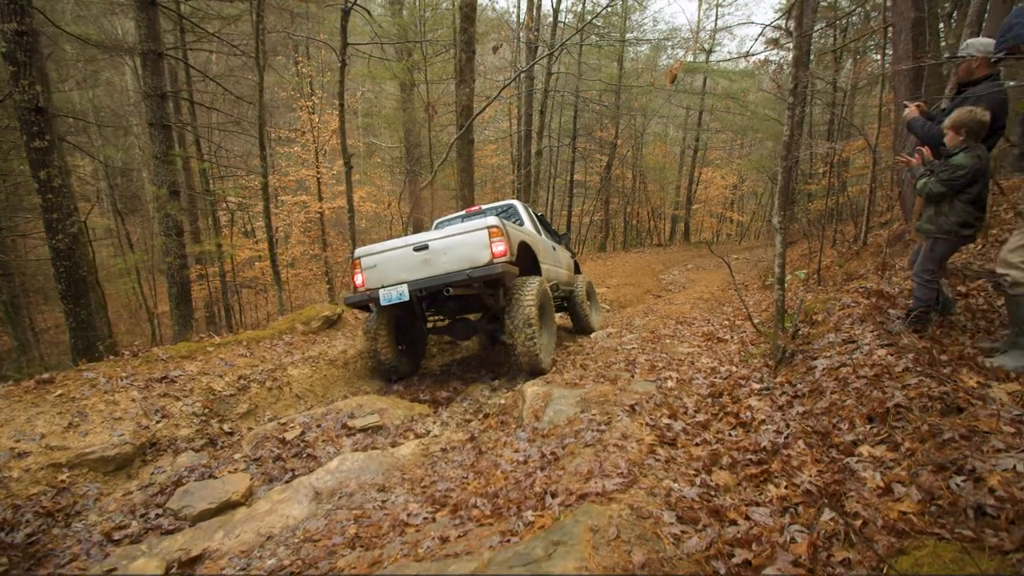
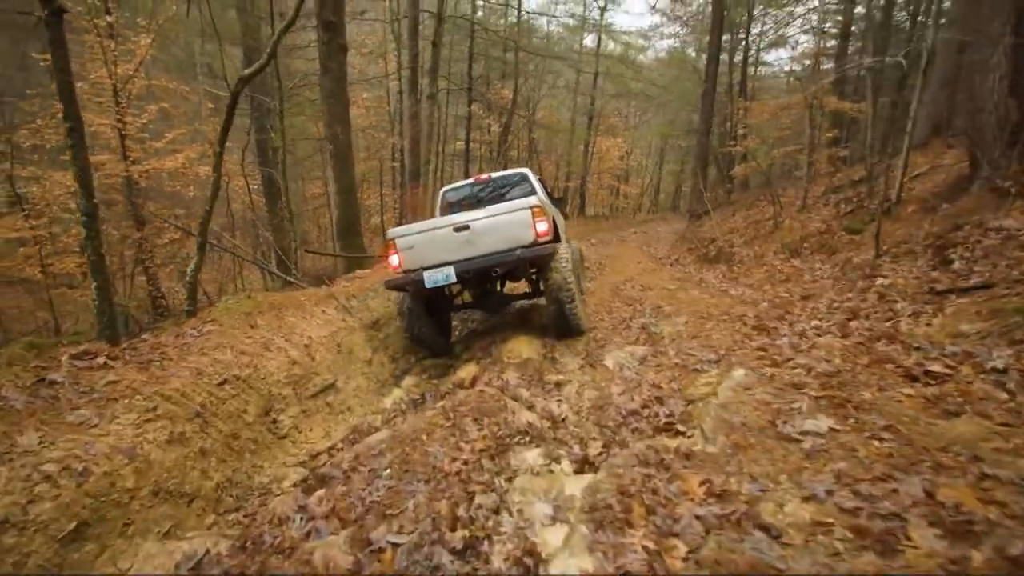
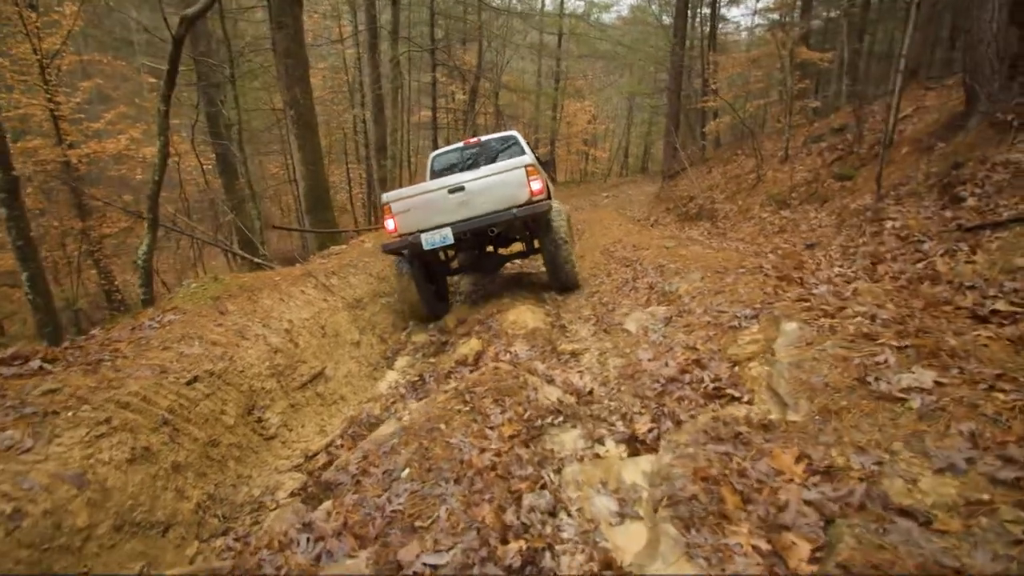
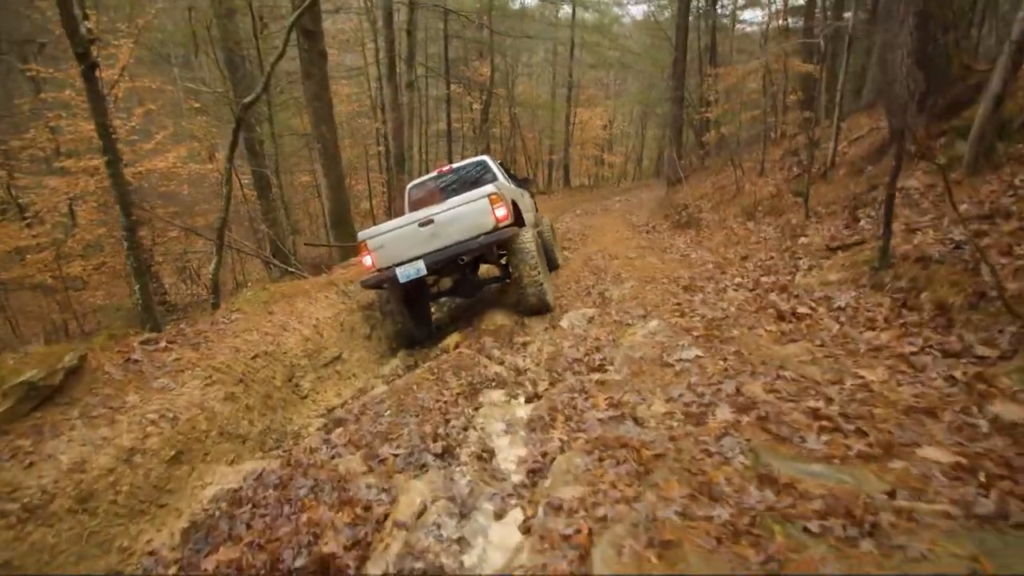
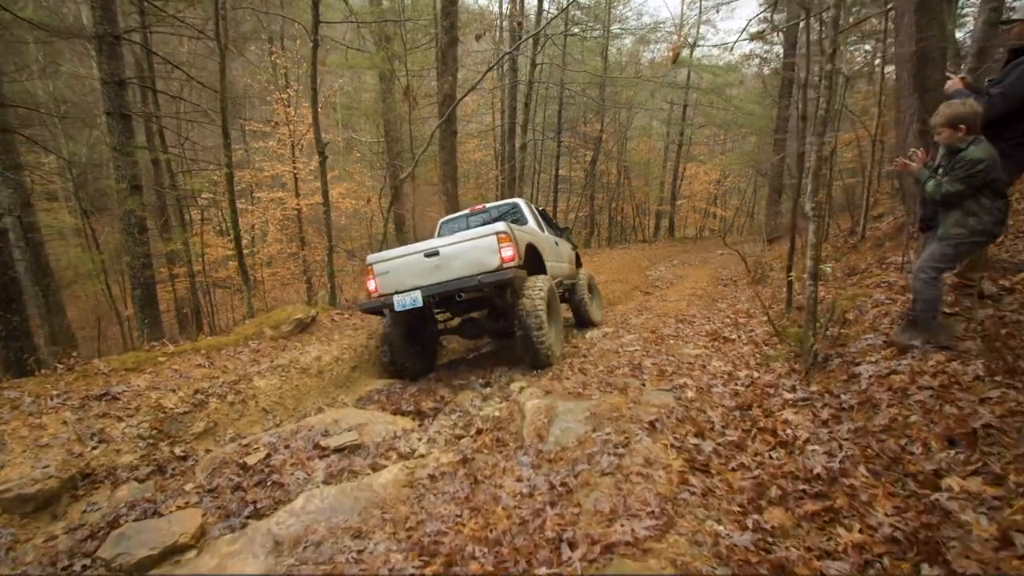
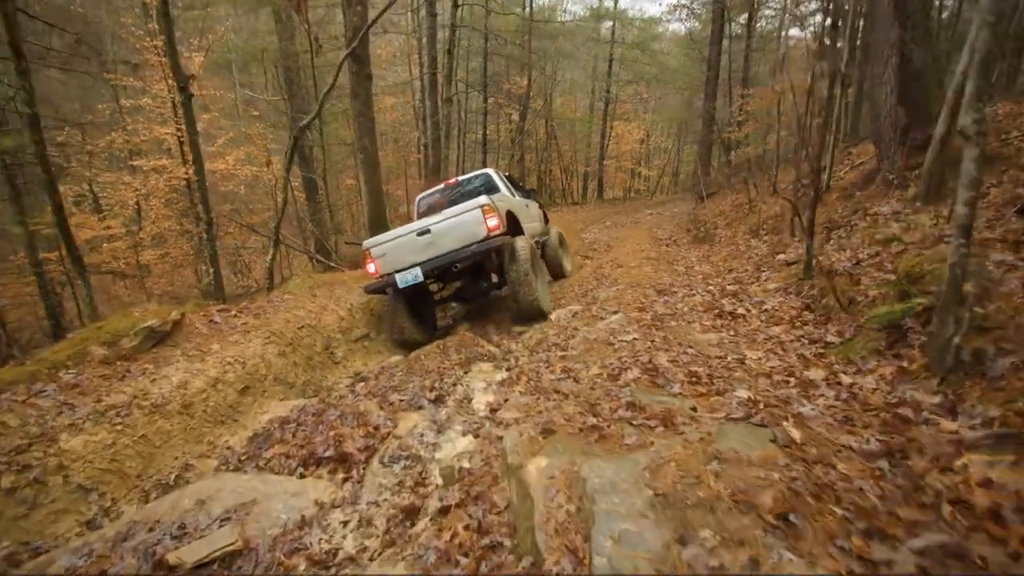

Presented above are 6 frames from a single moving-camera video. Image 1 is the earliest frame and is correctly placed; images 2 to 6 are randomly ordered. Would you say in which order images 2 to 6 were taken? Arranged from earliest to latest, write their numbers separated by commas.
5, 6, 4, 2, 3
